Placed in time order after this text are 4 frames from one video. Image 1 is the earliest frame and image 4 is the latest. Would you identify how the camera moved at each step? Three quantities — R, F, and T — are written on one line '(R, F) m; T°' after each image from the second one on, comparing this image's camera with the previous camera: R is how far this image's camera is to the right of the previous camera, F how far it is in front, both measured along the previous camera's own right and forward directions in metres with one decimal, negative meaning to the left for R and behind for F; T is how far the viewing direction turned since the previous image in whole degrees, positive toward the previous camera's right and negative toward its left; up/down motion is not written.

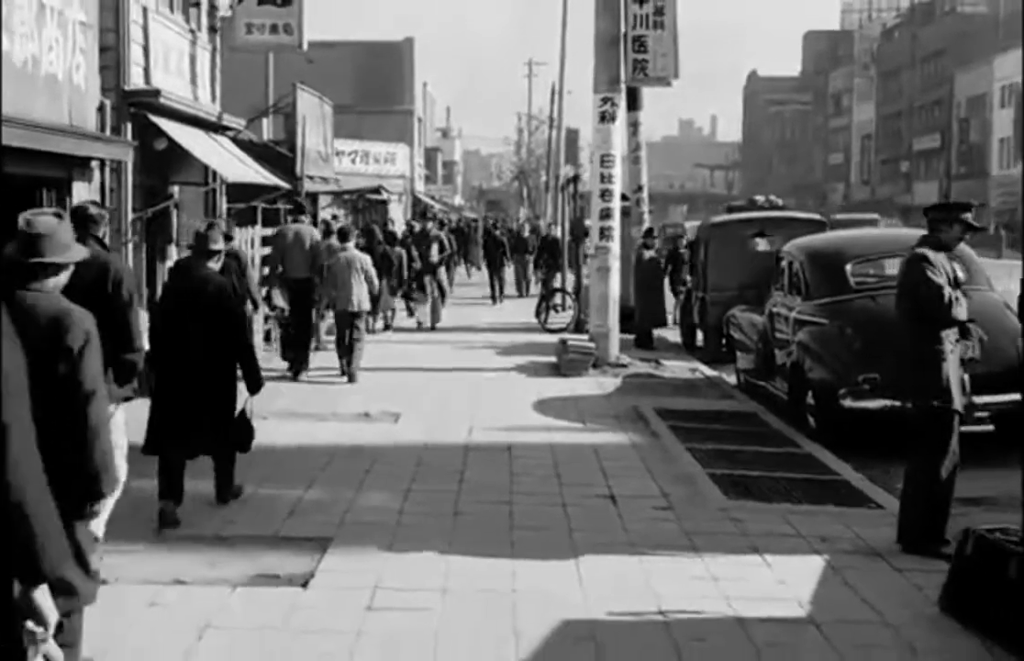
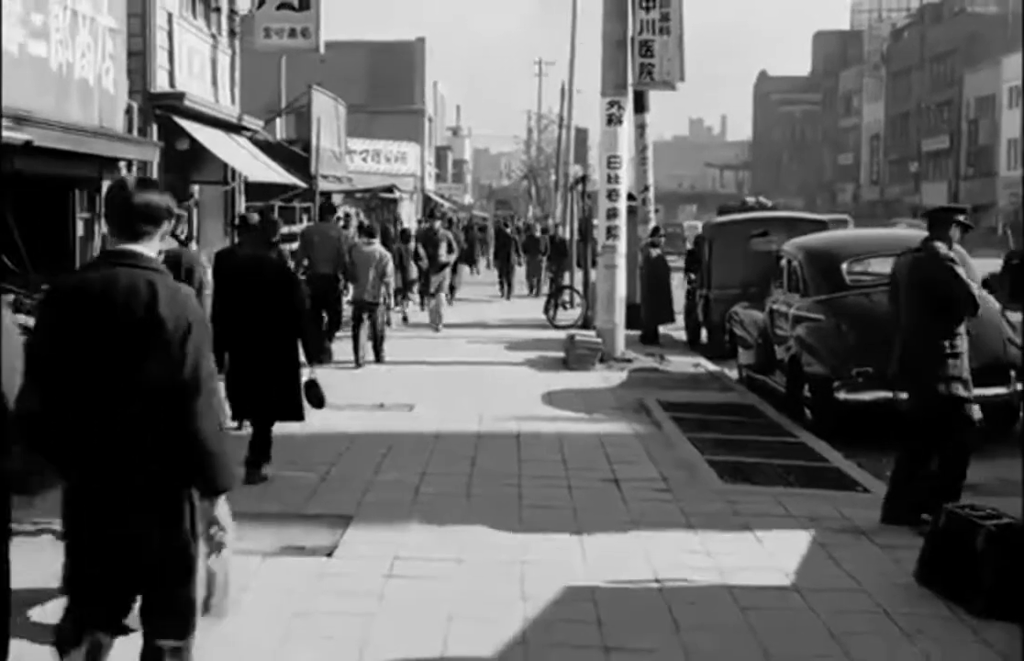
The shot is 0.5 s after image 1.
(0.0, -0.6) m; 0°
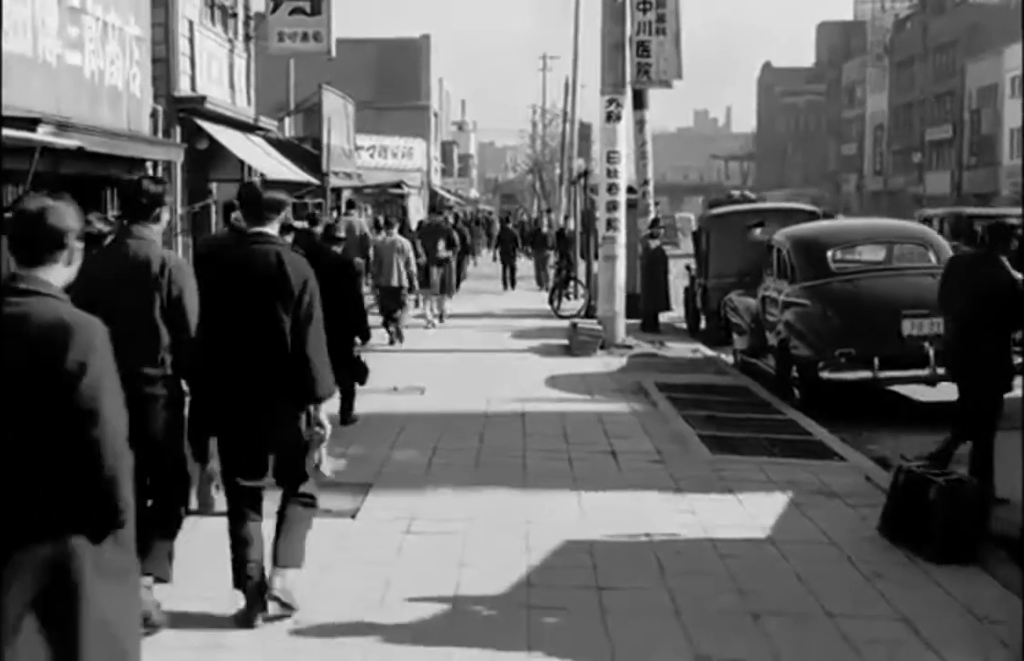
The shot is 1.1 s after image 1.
(0.0, -0.9) m; 0°
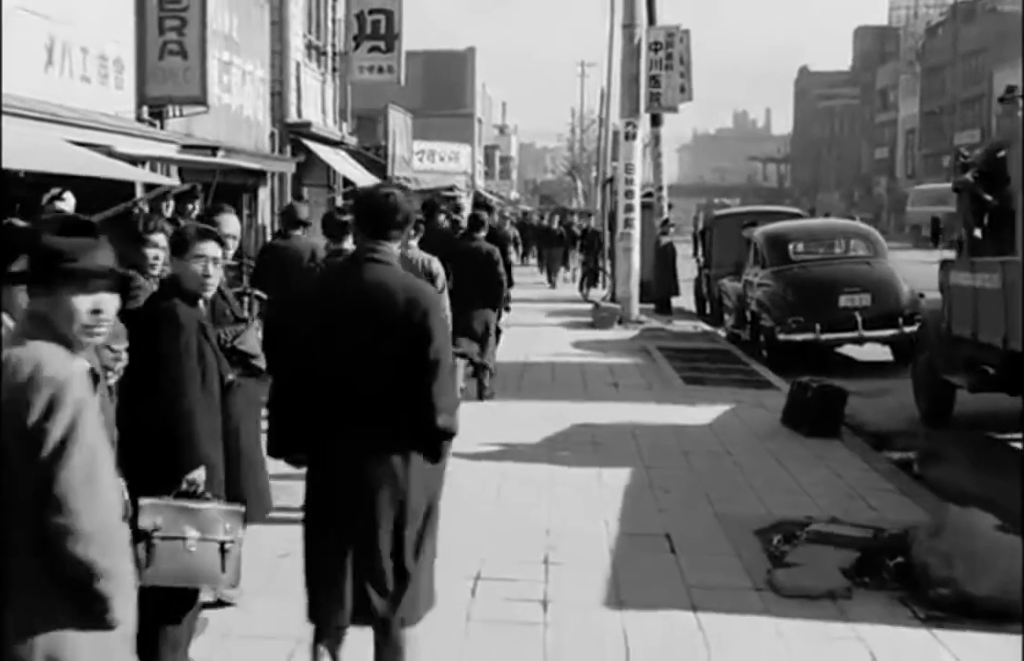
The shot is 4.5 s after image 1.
(+0.1, -4.5) m; -2°
